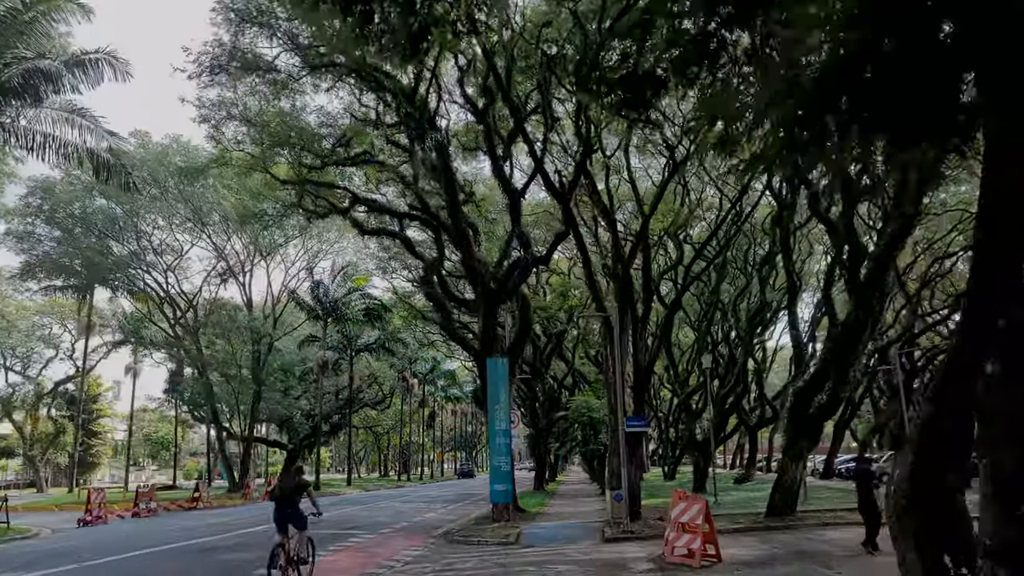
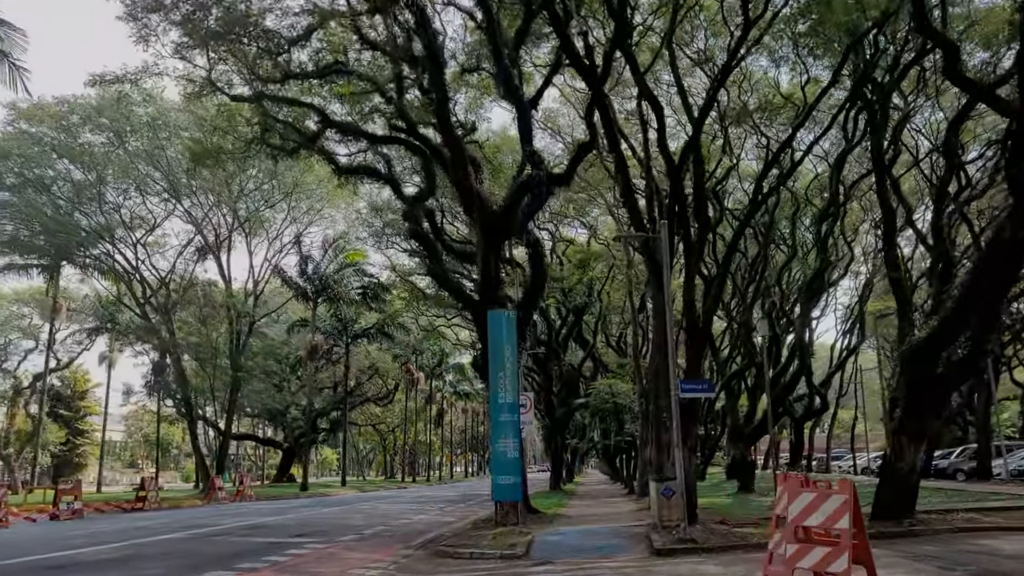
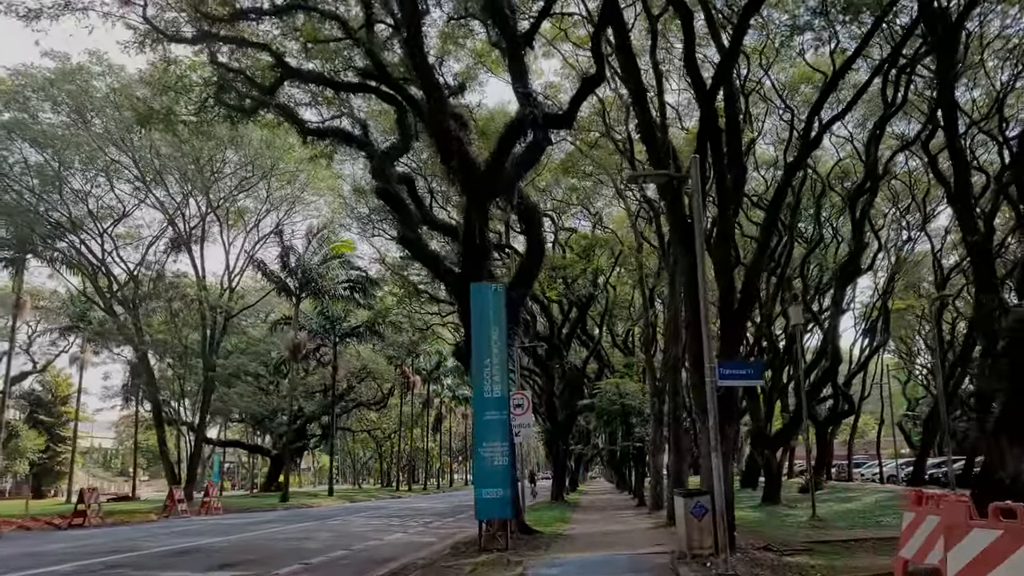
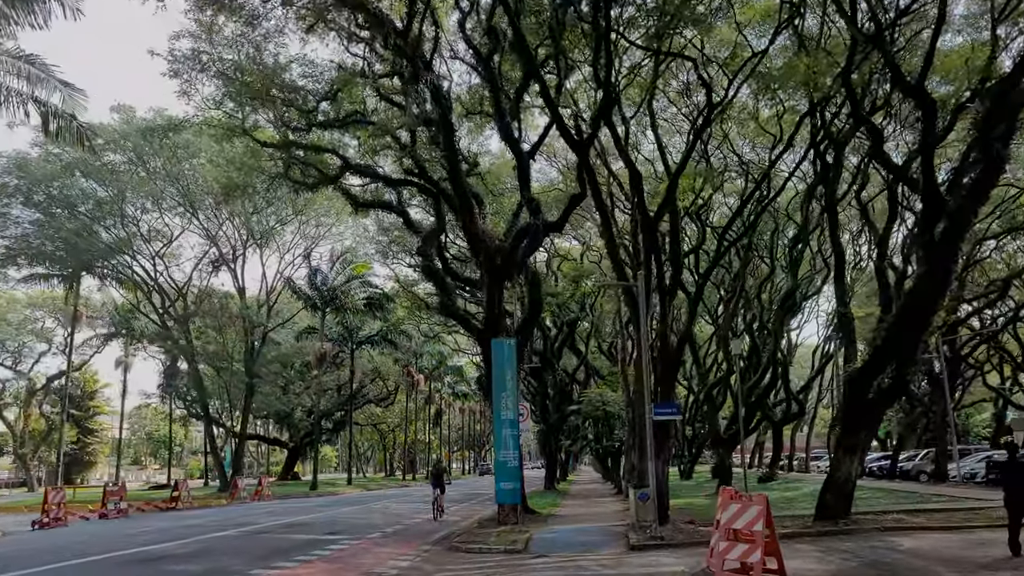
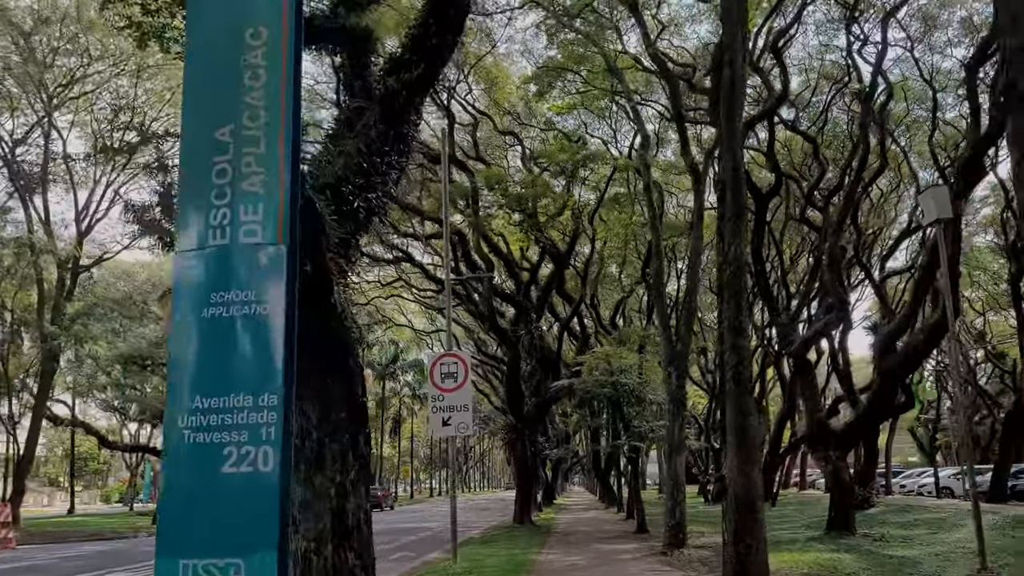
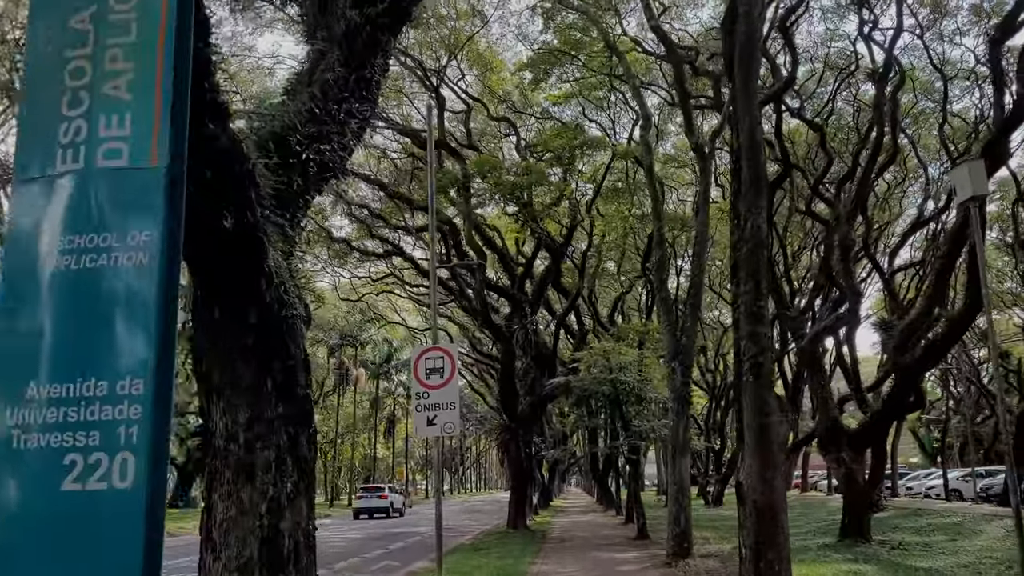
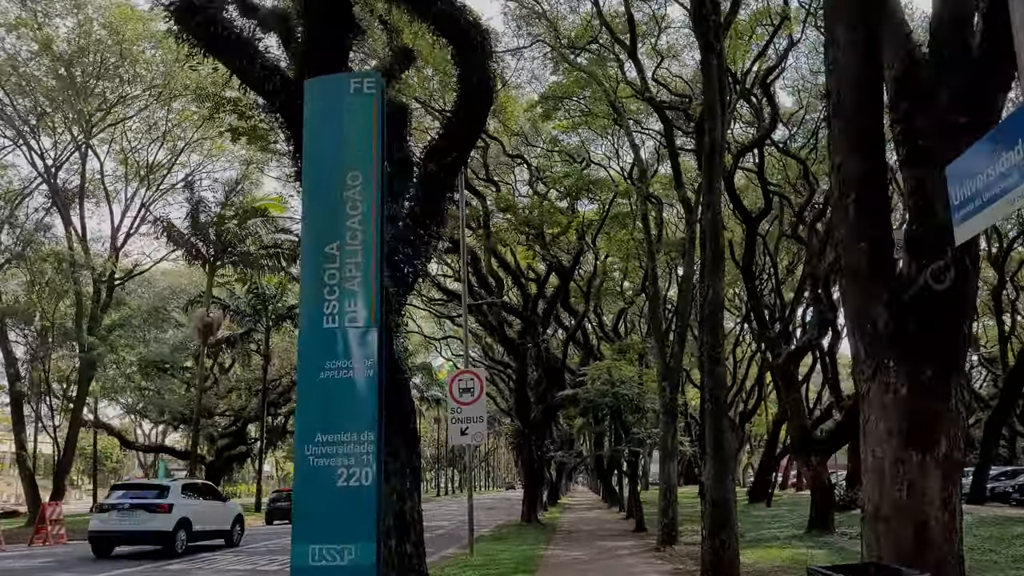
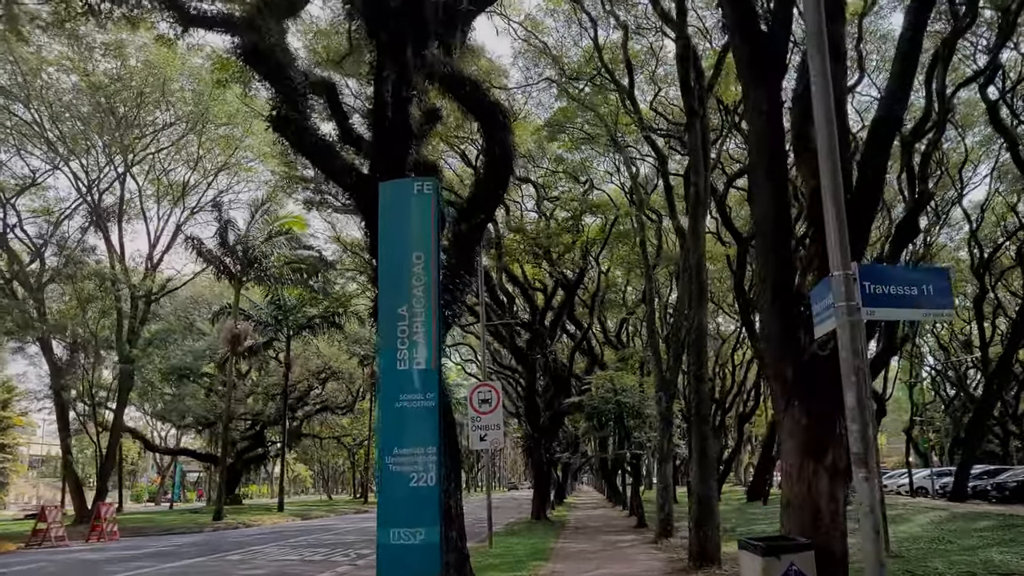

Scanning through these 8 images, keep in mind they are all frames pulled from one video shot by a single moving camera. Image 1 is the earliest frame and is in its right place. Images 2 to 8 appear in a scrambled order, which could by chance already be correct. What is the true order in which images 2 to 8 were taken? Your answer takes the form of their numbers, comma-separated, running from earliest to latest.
4, 2, 3, 8, 7, 5, 6
